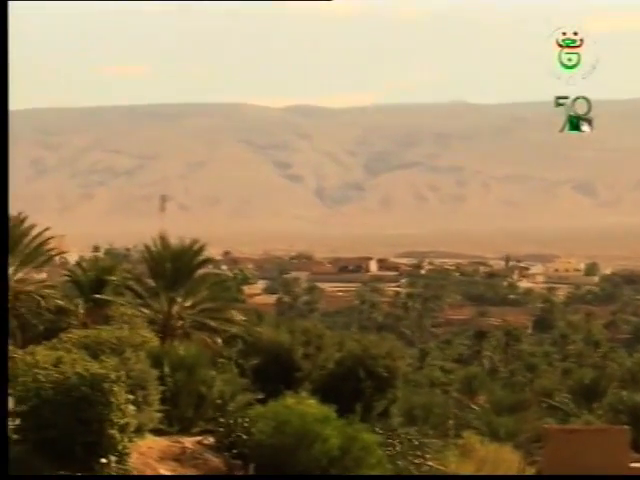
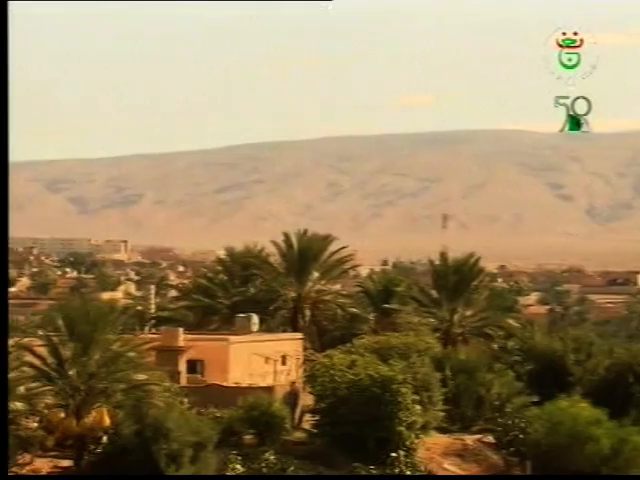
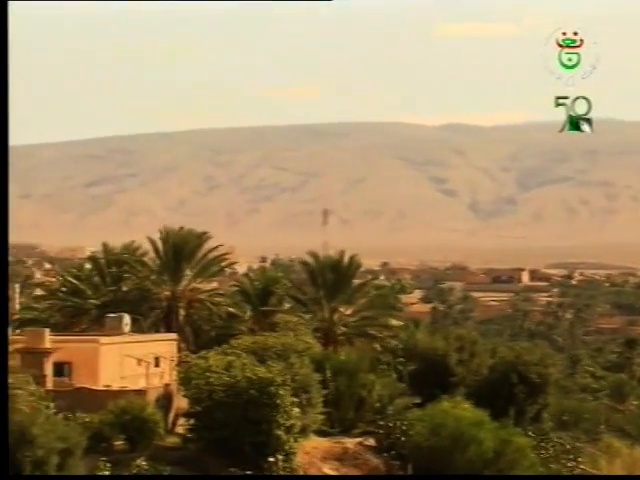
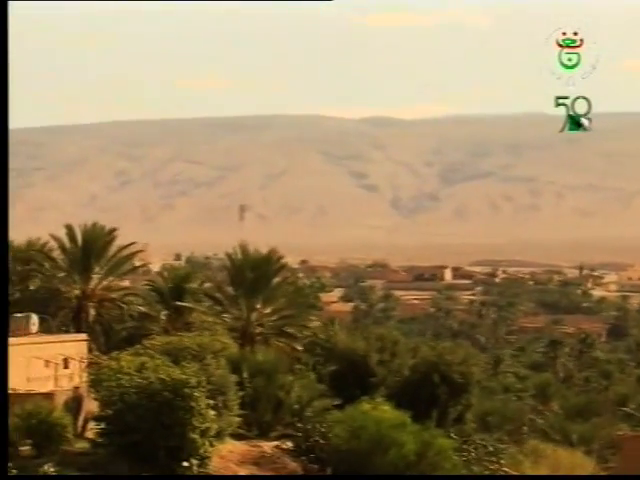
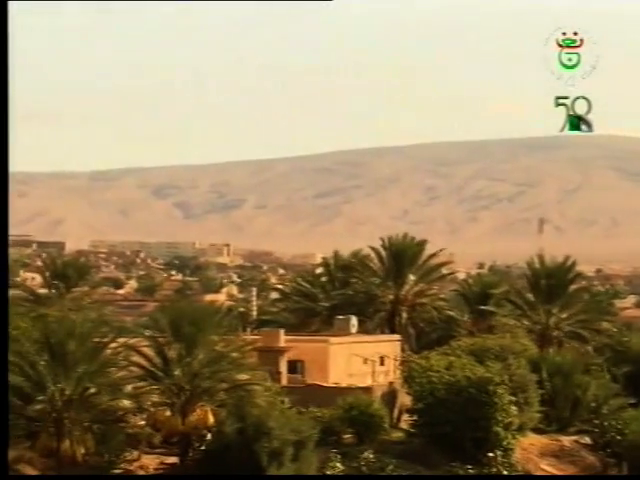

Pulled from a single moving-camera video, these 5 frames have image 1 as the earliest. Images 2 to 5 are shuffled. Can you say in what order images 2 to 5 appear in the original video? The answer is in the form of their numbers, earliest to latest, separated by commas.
4, 3, 2, 5
